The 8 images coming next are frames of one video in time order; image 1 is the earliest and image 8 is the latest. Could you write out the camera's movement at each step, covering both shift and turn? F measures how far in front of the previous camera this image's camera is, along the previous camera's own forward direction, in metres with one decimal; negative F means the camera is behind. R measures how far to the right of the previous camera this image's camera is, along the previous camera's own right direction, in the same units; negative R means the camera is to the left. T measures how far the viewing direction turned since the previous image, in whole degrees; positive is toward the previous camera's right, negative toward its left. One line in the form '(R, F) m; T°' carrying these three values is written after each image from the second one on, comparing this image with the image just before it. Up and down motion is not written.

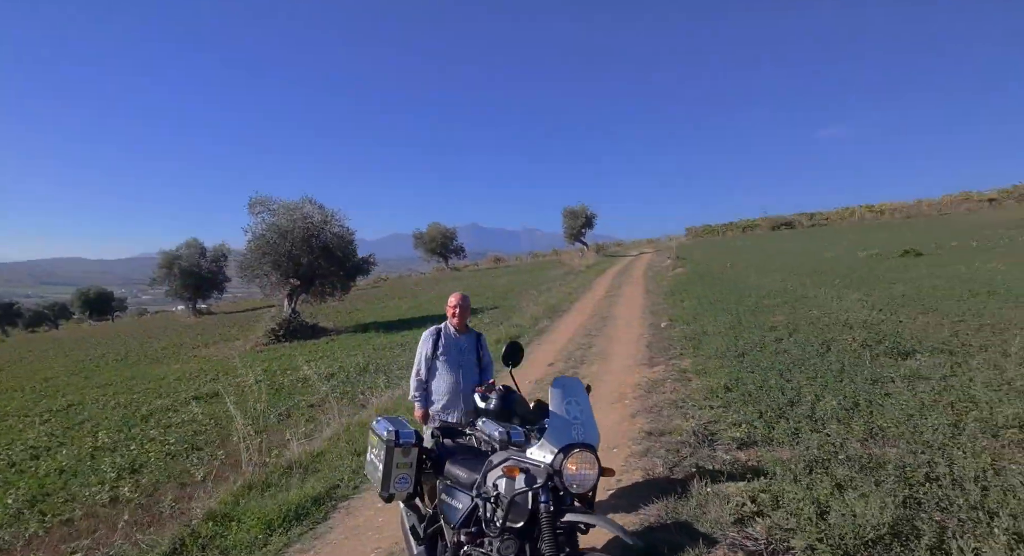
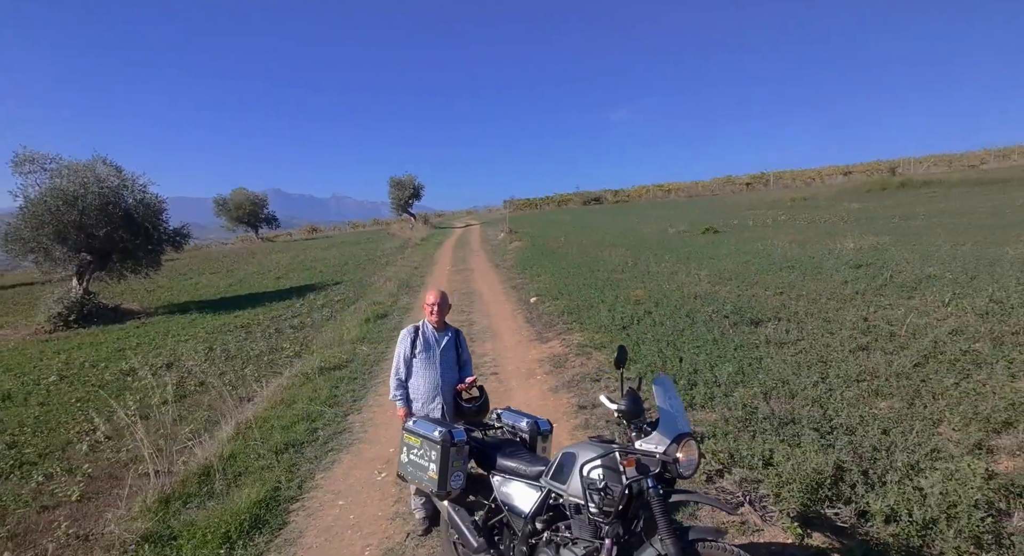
(-1.1, +0.3) m; +18°
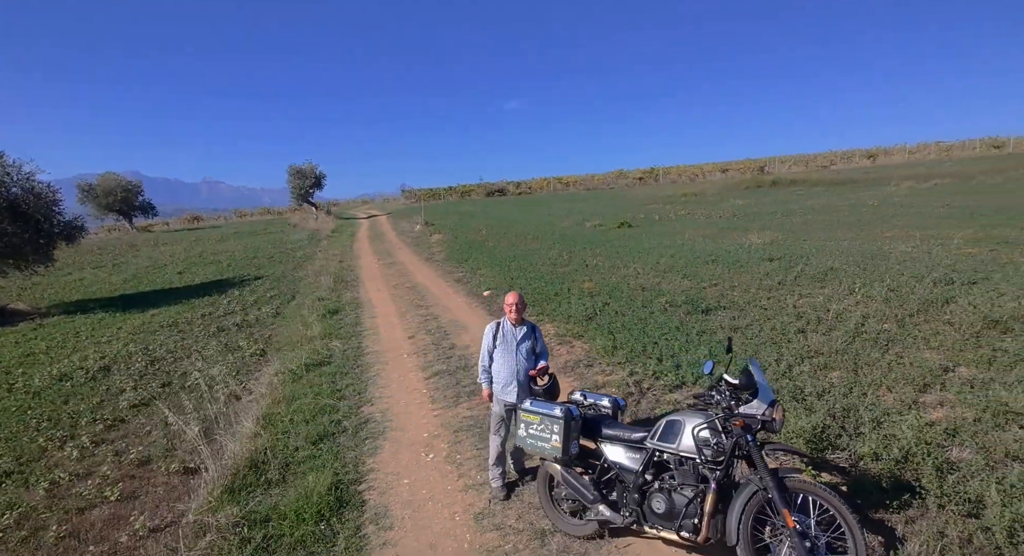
(-1.1, -0.4) m; +9°
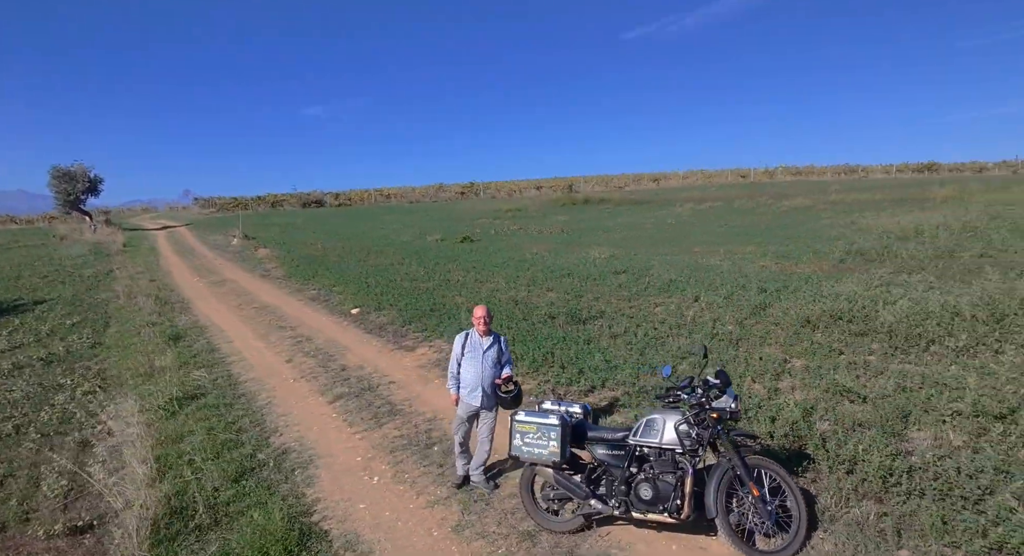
(-1.0, 0.0) m; +17°
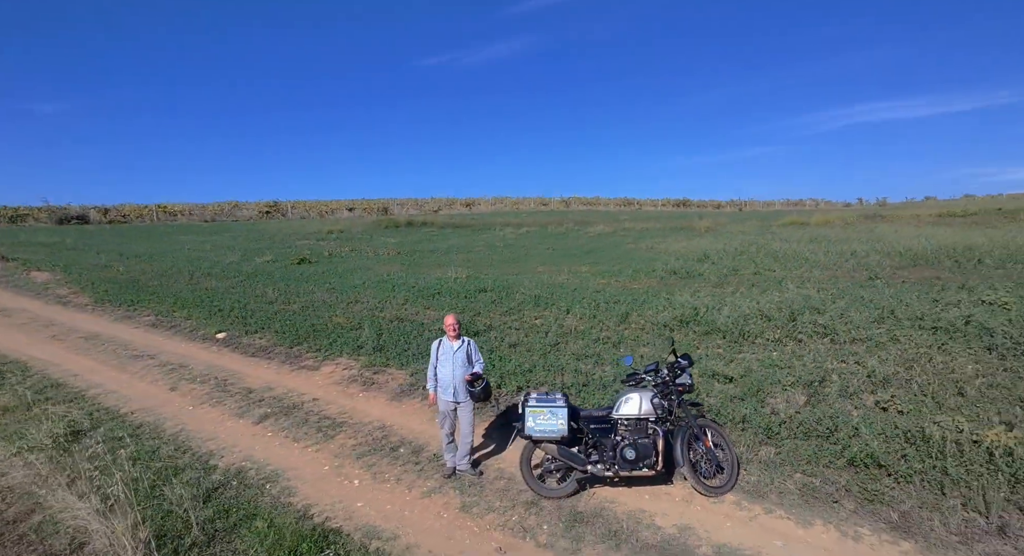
(-1.3, -0.4) m; +18°
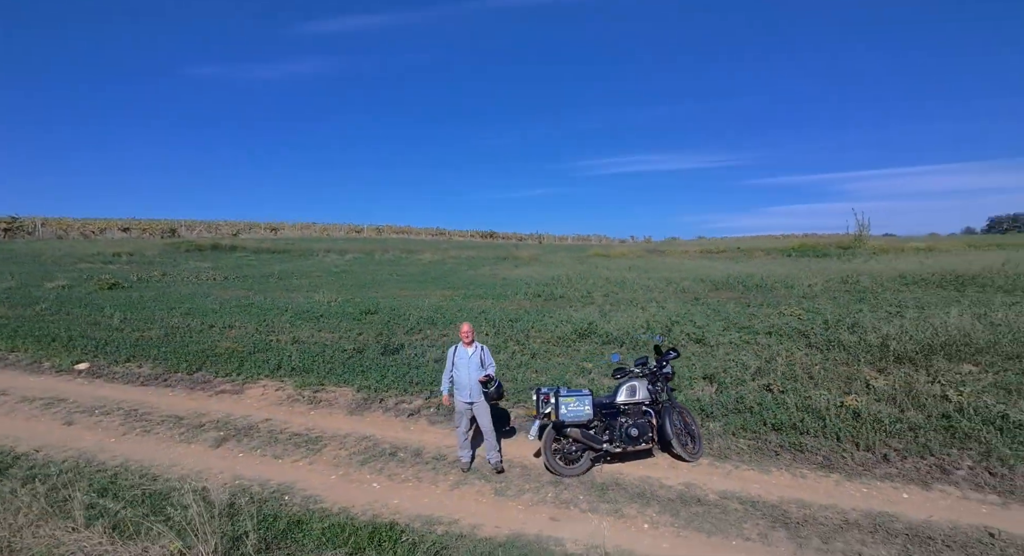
(-1.6, -0.3) m; +16°
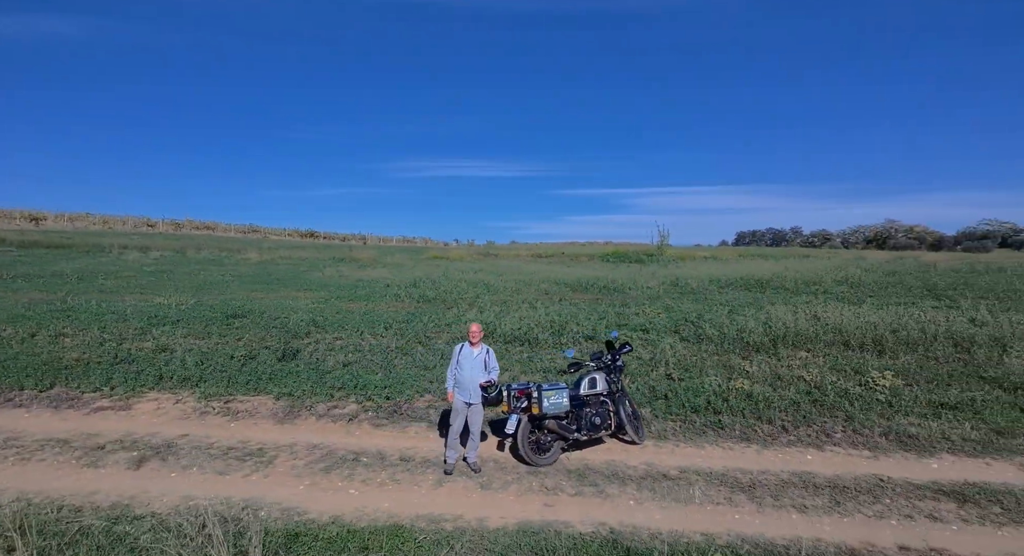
(-1.2, 0.0) m; +15°
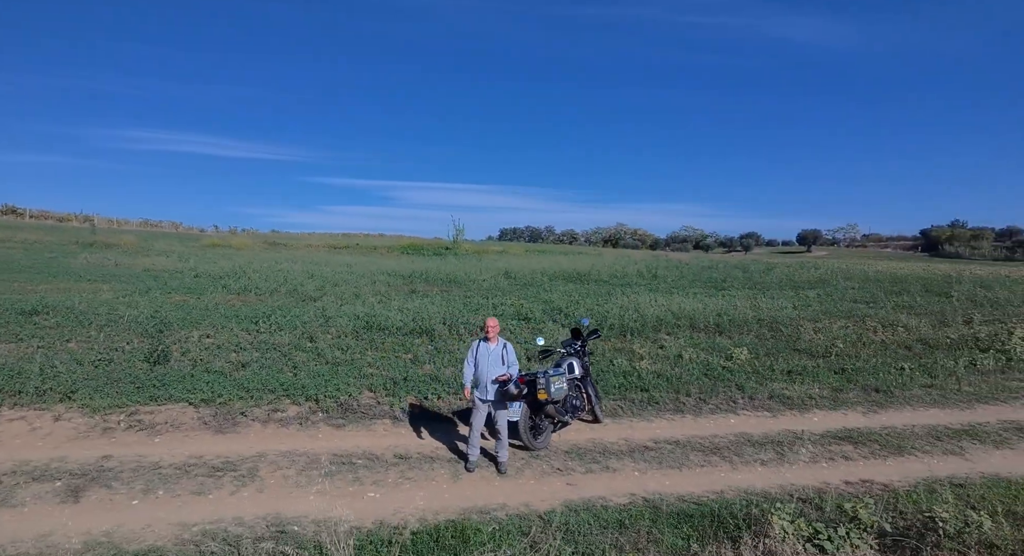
(-1.7, +0.1) m; +18°
